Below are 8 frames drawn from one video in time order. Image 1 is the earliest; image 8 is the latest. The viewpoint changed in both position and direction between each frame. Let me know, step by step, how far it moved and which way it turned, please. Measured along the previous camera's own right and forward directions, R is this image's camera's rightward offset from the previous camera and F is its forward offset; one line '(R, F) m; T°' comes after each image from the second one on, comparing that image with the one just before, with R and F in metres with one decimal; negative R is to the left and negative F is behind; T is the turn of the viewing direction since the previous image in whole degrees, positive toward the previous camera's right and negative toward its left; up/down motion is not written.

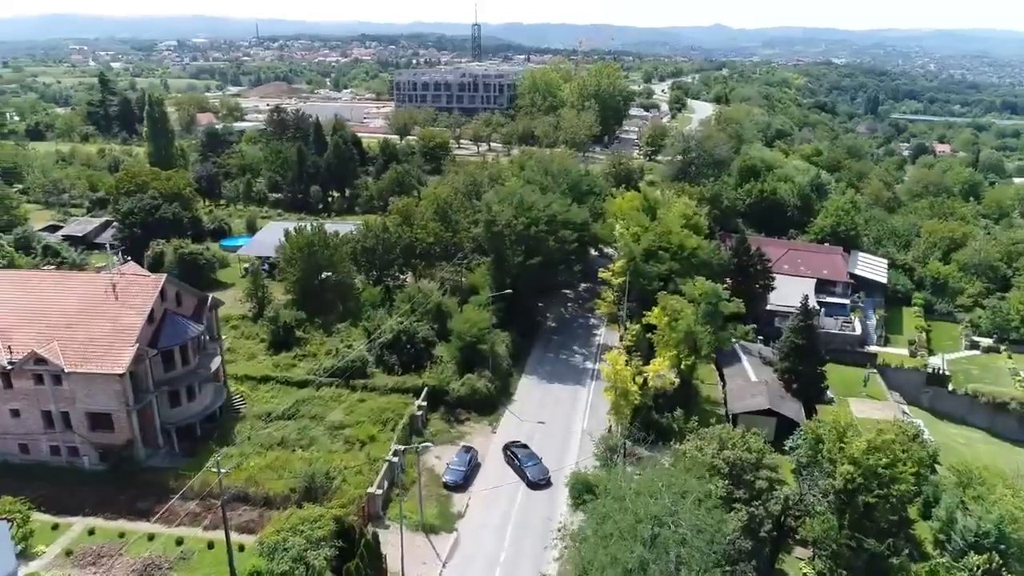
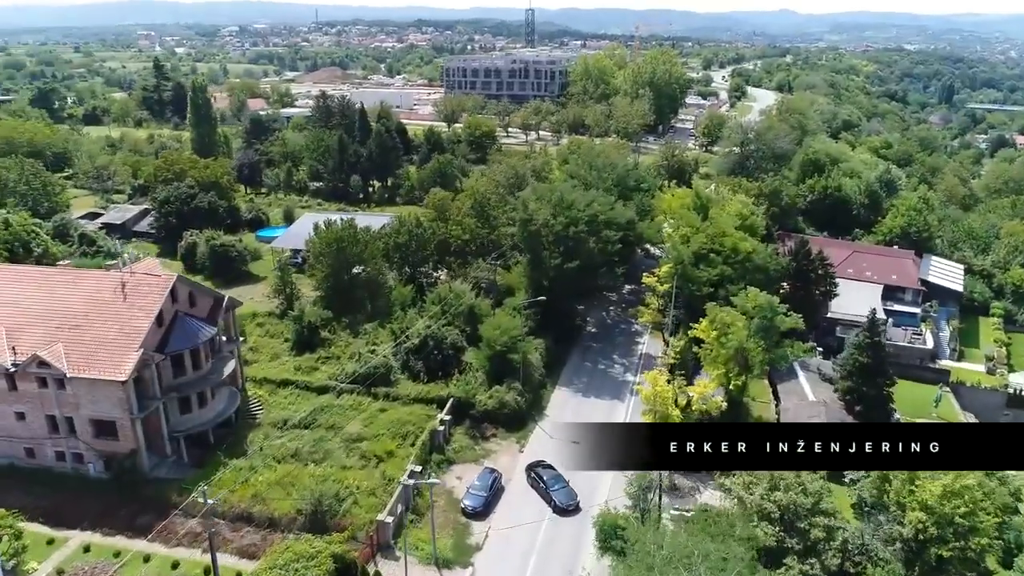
(+0.8, +2.8) m; -4°
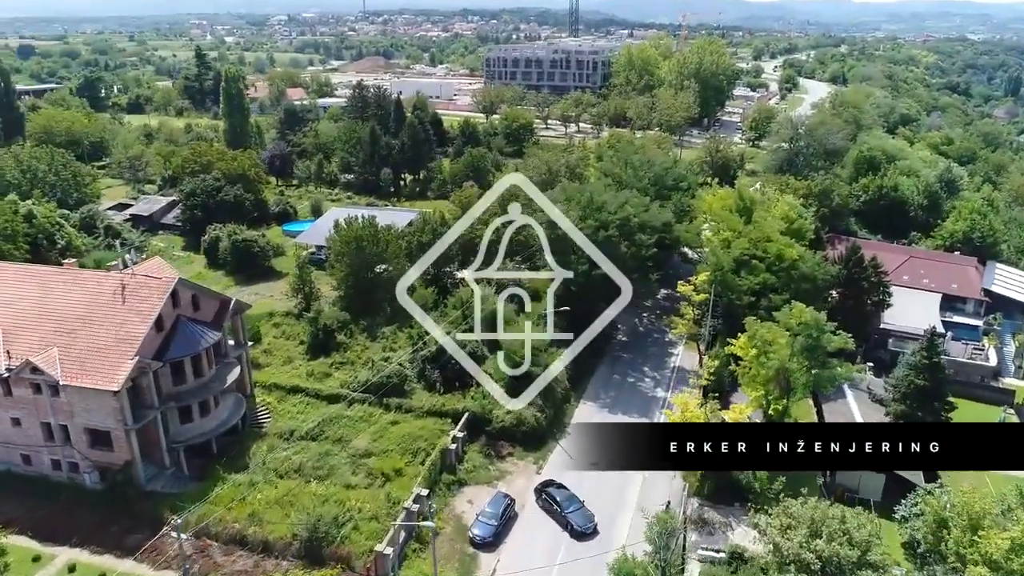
(+0.9, +2.3) m; -3°
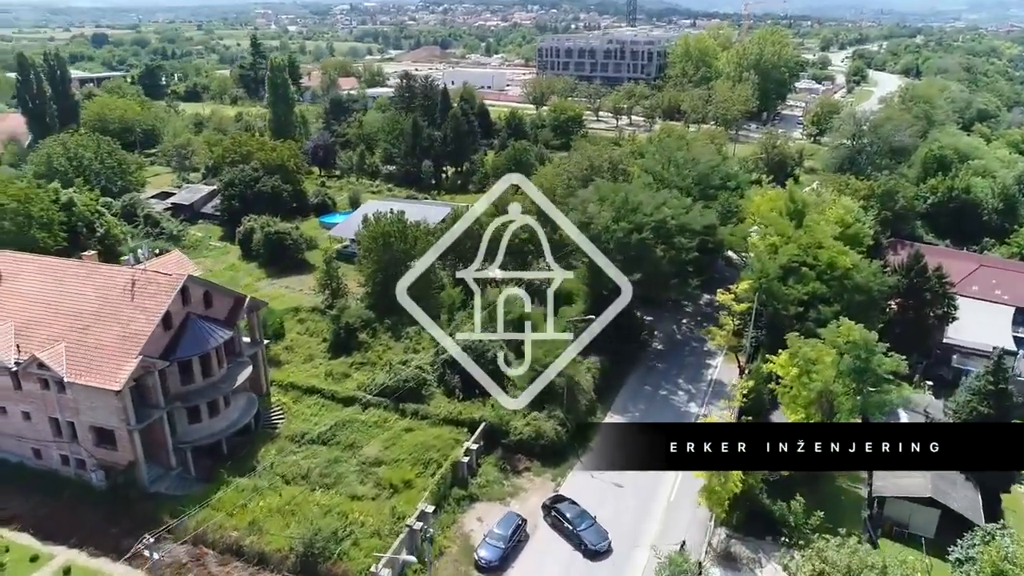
(+1.3, +1.8) m; -4°
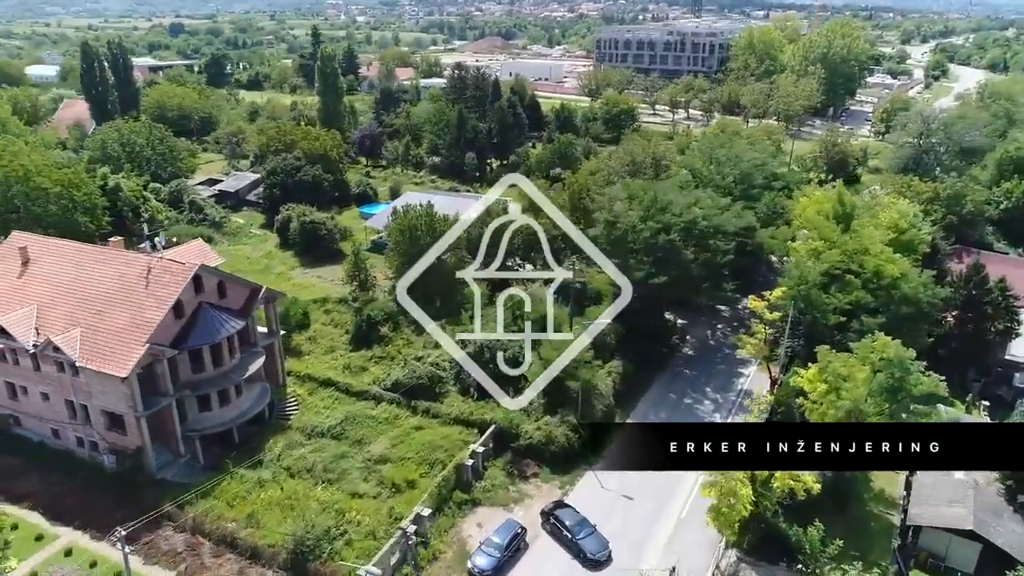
(+1.8, +1.0) m; -5°
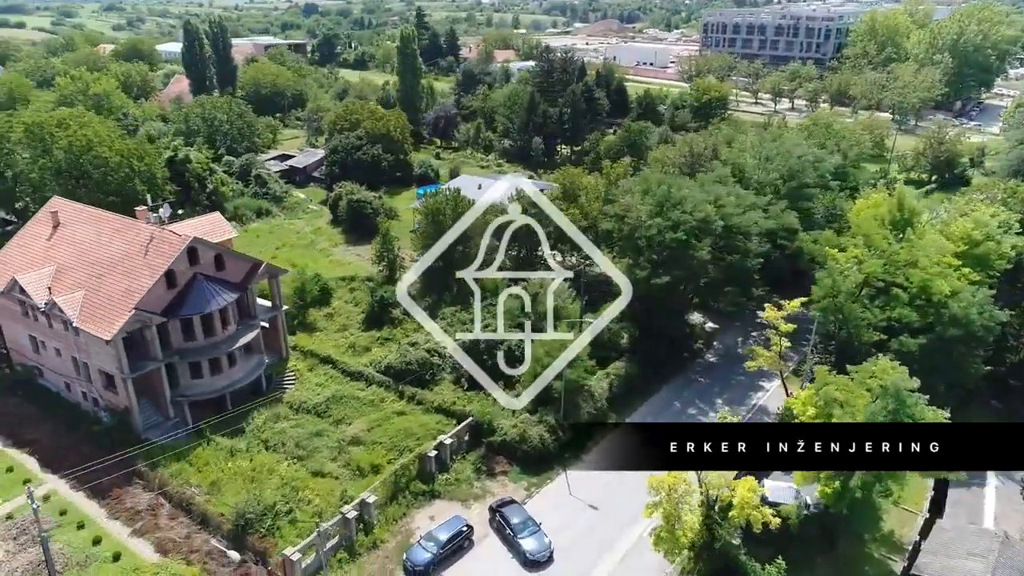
(+5.1, +1.4) m; -9°
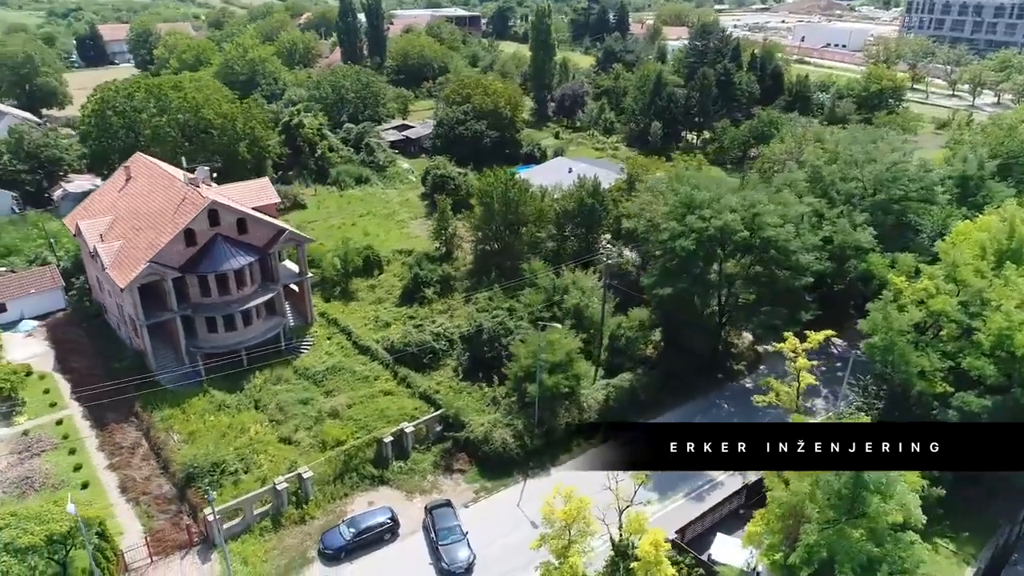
(+7.4, +2.5) m; -15°
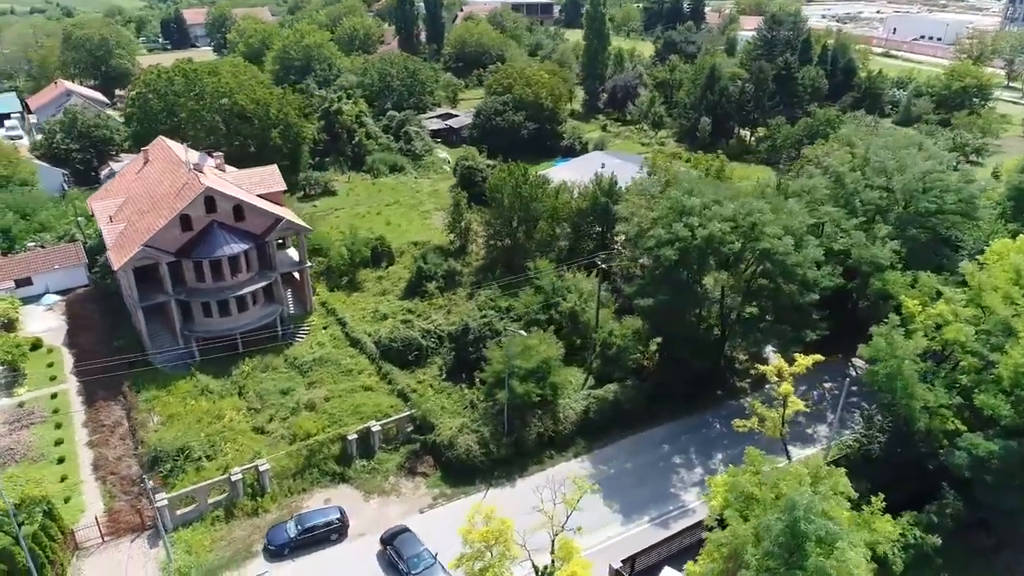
(+3.8, +1.2) m; -6°
